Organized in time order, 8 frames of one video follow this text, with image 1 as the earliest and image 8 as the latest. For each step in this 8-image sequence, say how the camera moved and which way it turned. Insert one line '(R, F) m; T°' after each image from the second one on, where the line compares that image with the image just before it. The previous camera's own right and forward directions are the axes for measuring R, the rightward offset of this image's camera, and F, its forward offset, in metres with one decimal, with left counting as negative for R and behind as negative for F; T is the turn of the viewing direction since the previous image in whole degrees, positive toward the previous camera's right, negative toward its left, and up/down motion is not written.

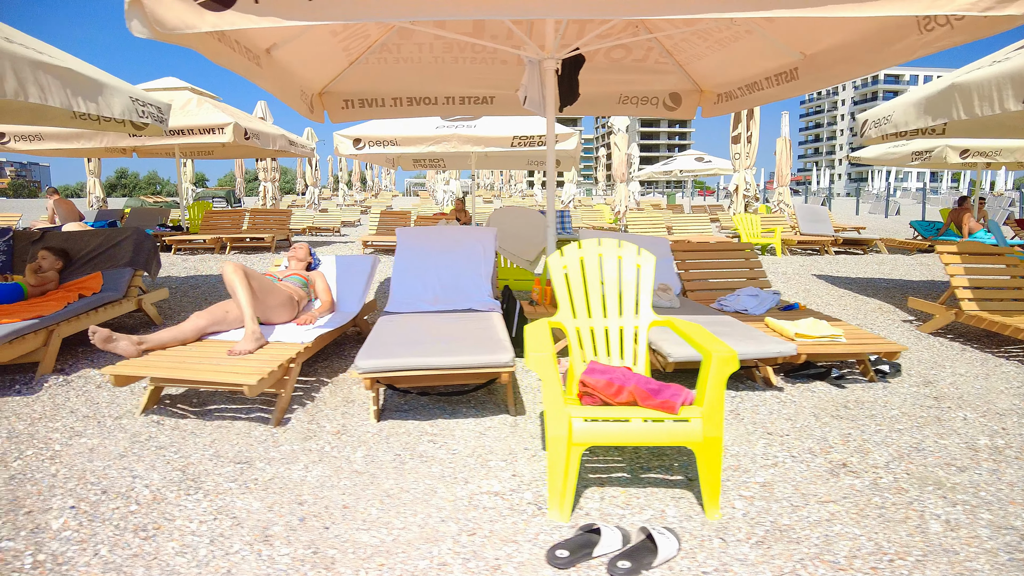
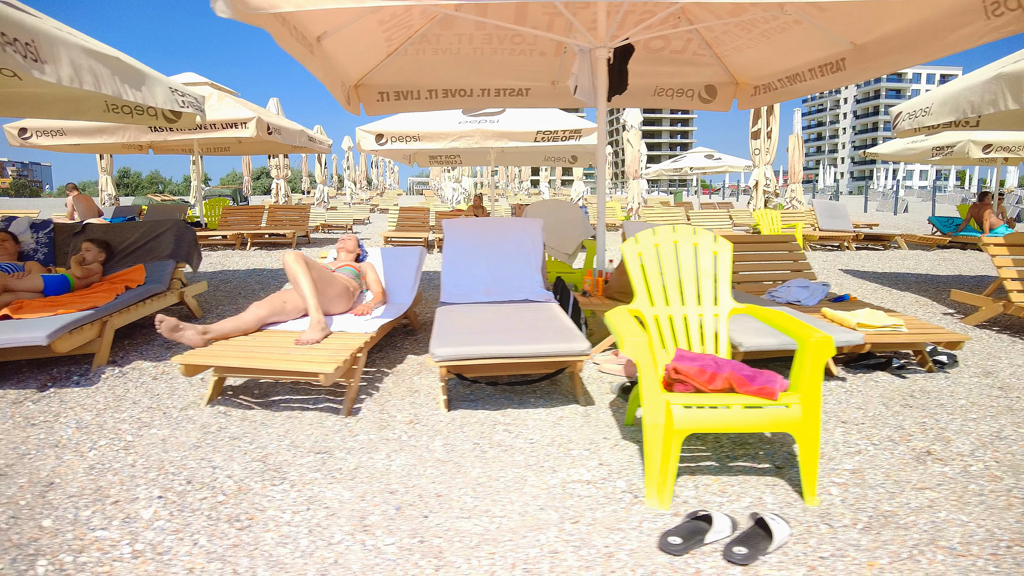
(-0.4, 0.0) m; 0°
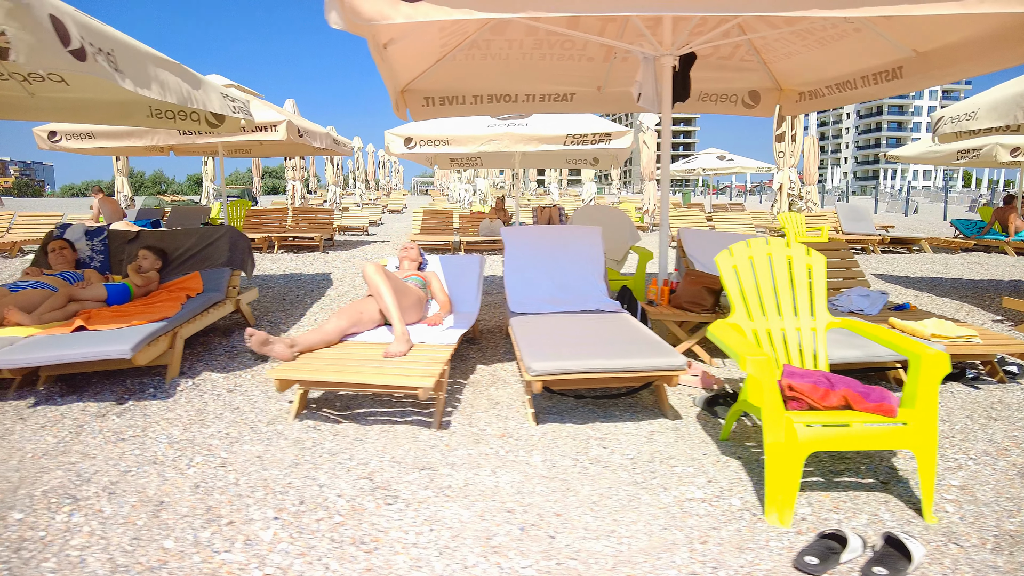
(-0.4, 0.0) m; 0°
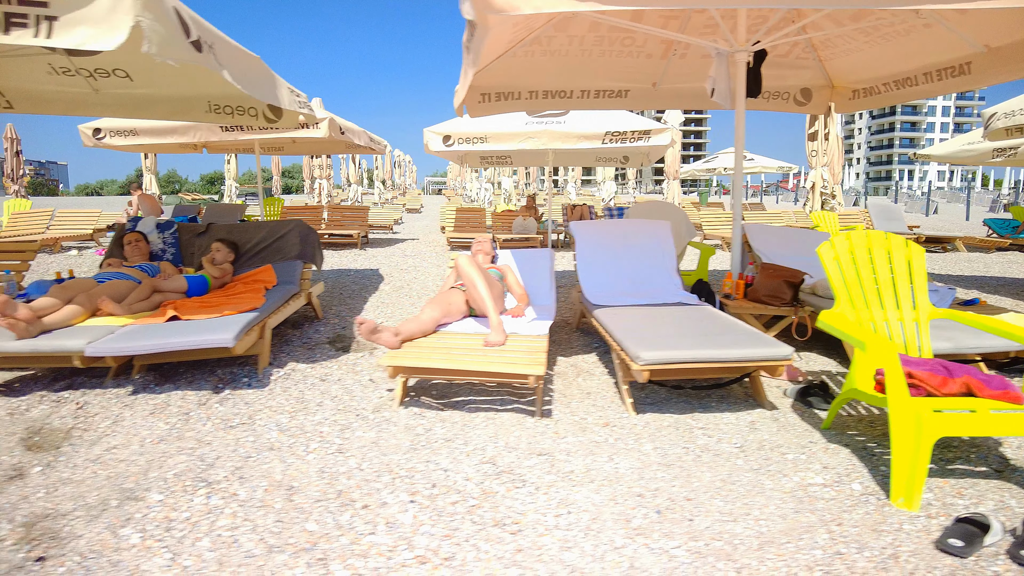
(-0.5, 0.0) m; 0°
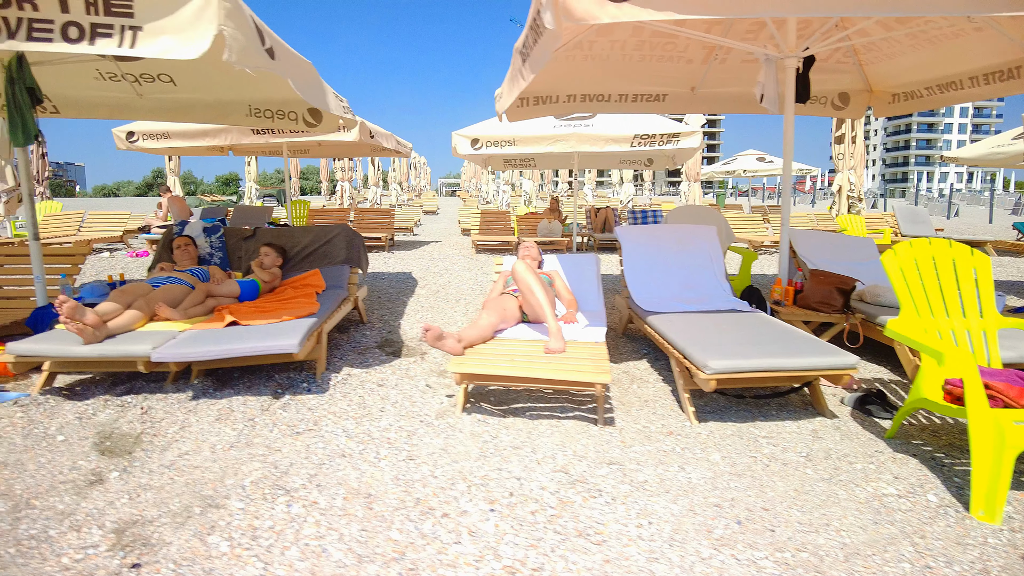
(-0.3, 0.0) m; -1°
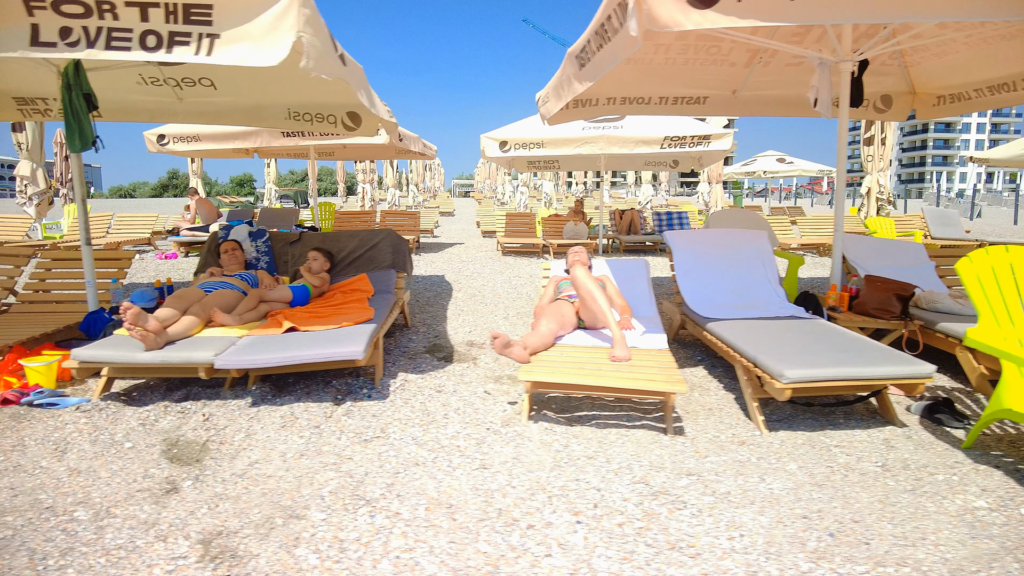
(-0.3, 0.0) m; -1°
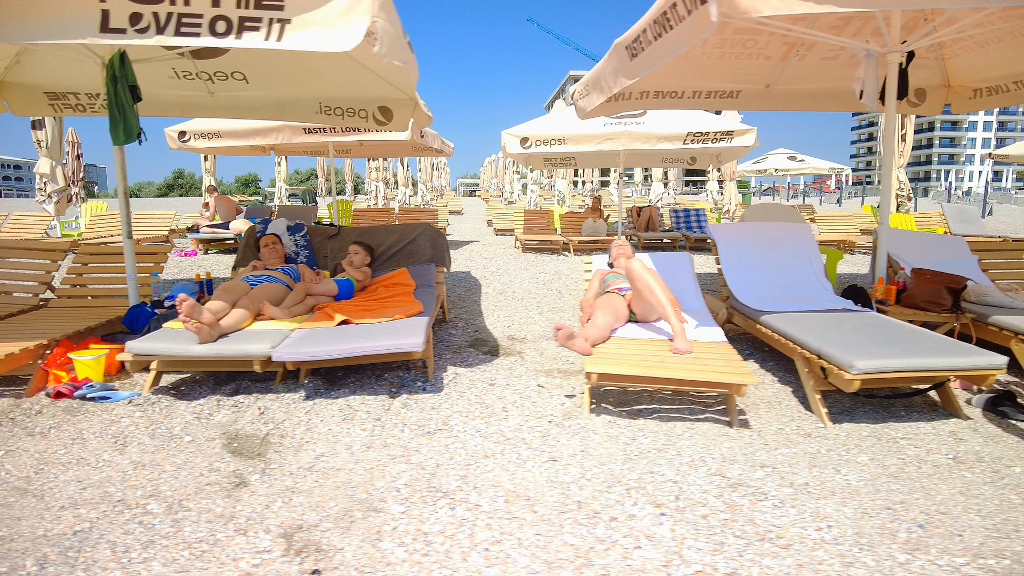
(-0.3, 0.0) m; 0°
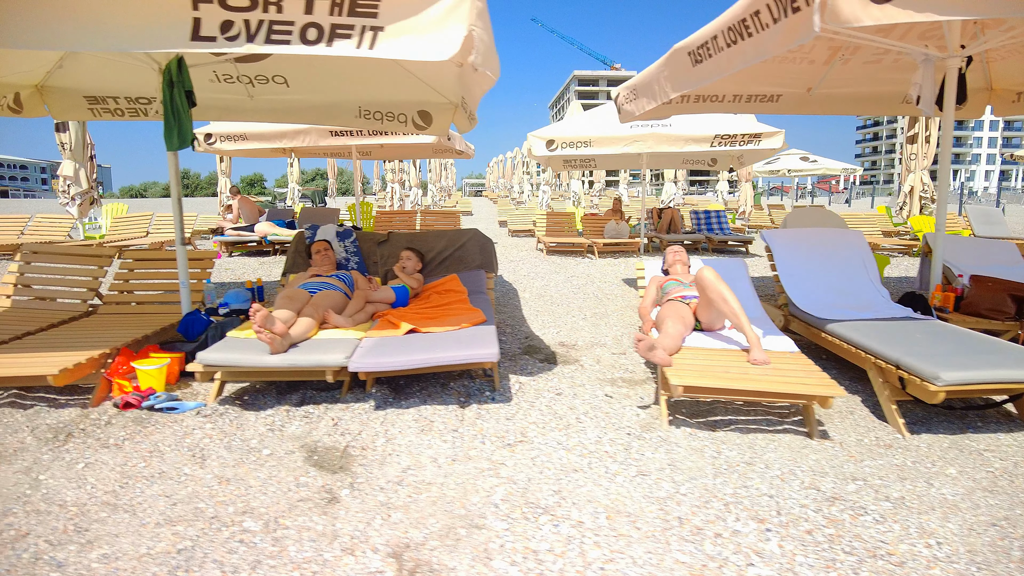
(-0.4, 0.0) m; 0°
